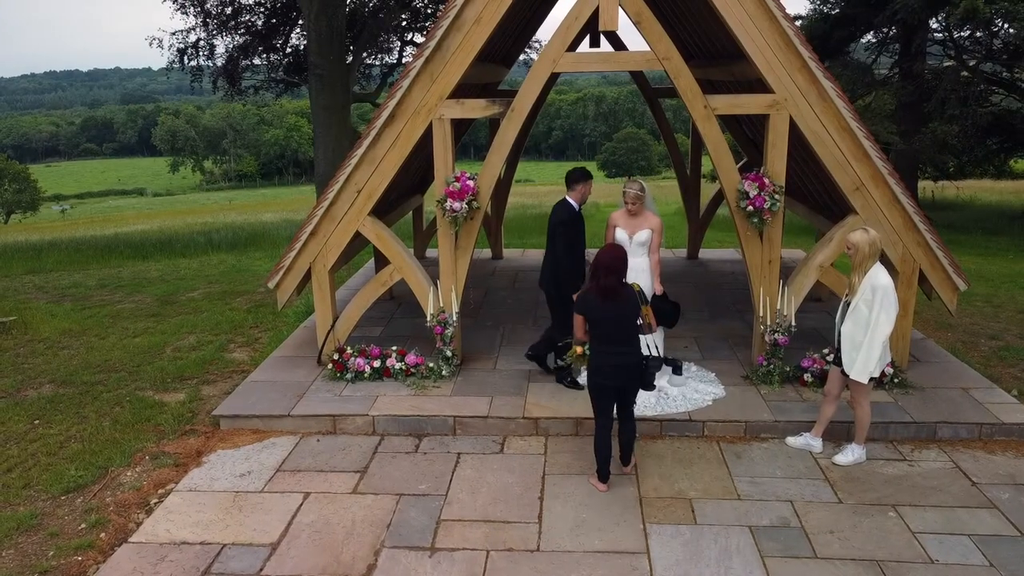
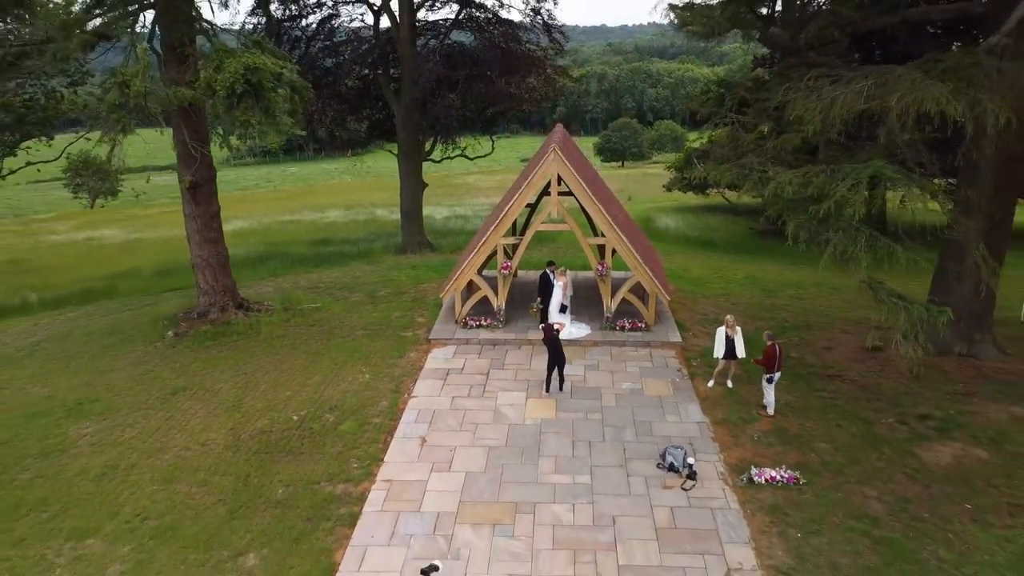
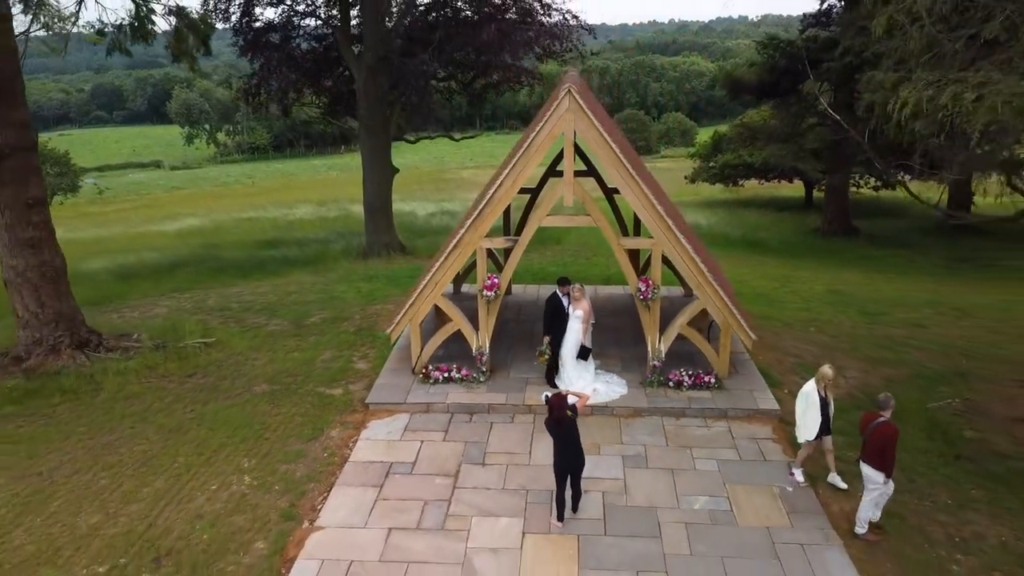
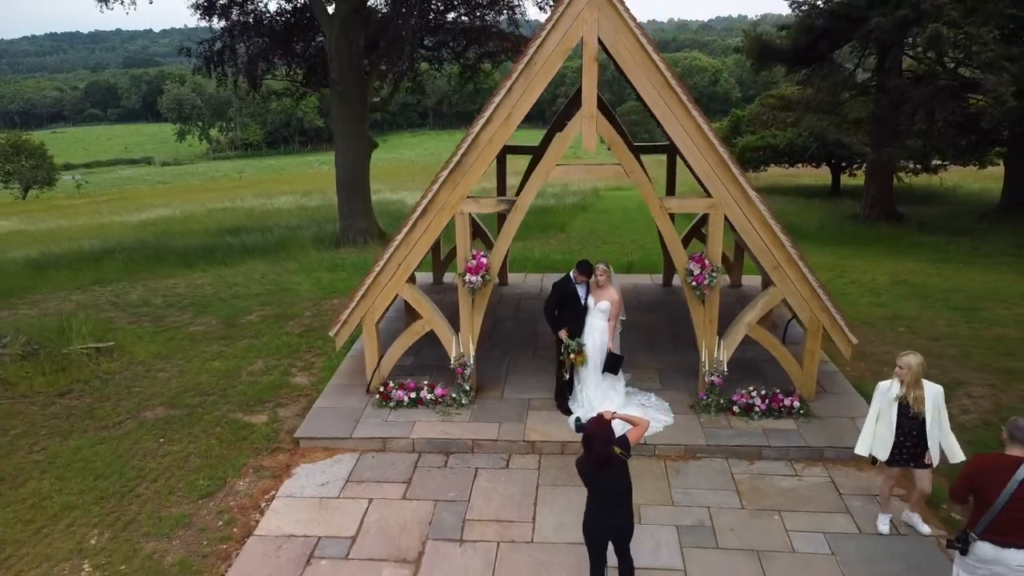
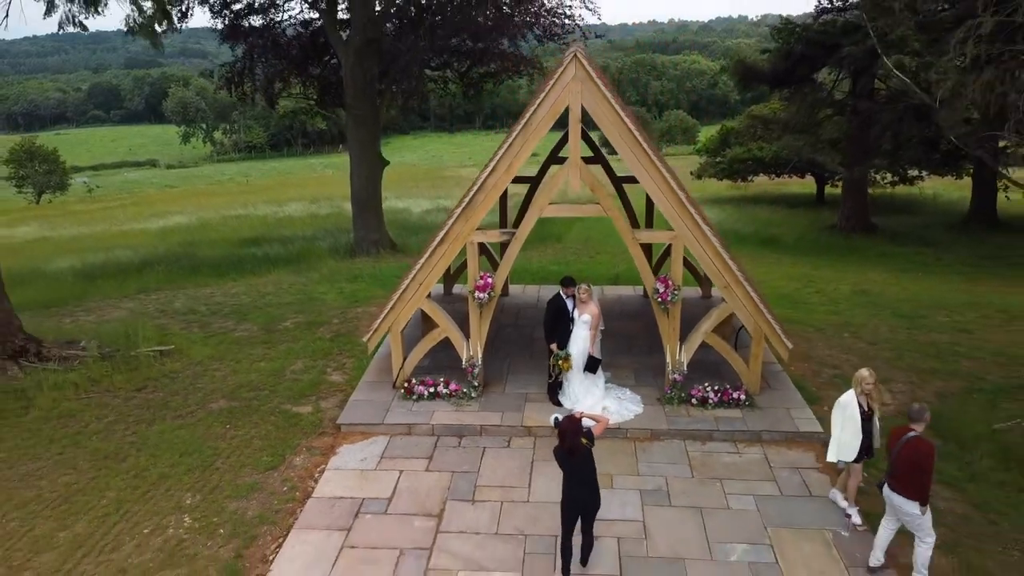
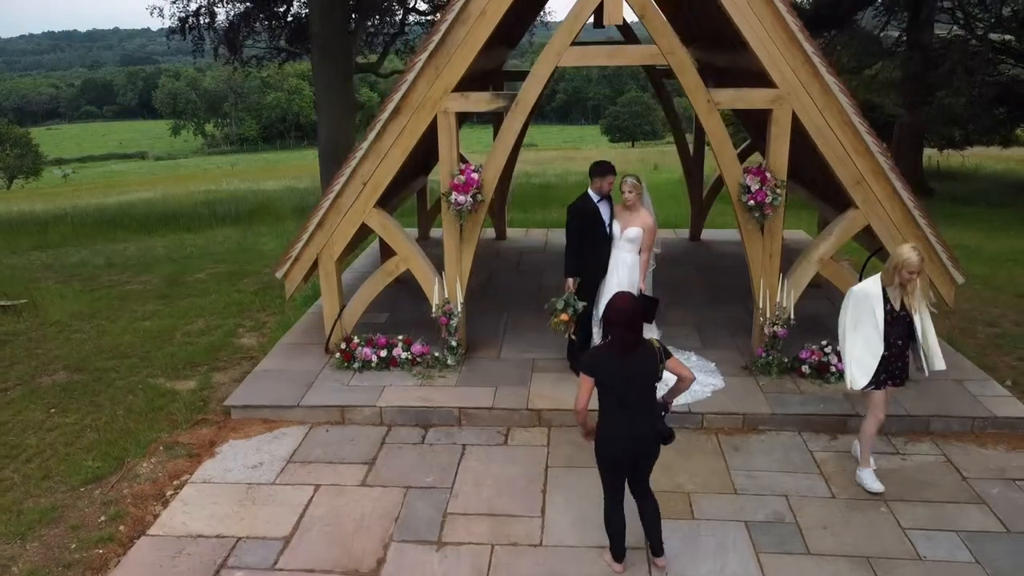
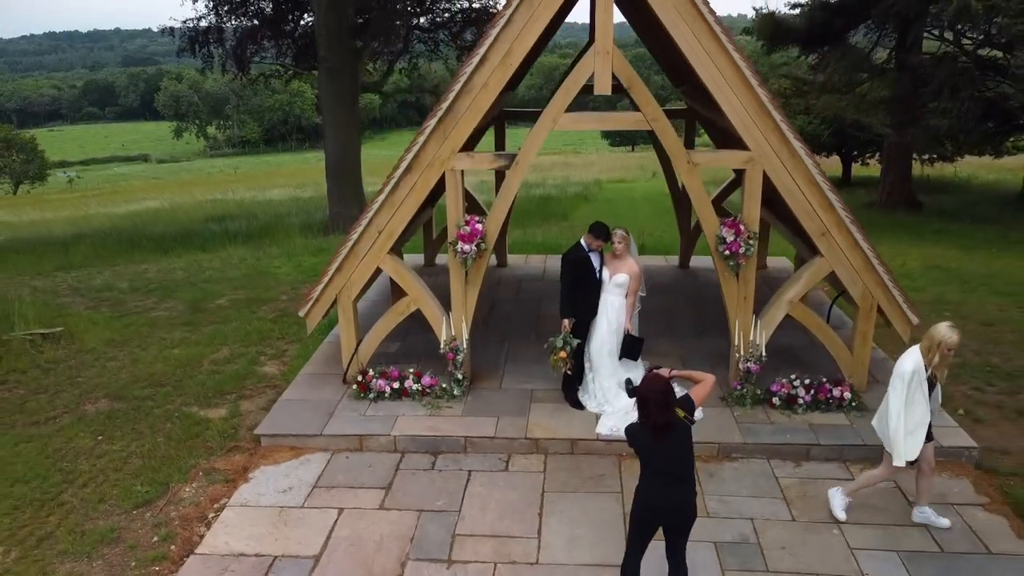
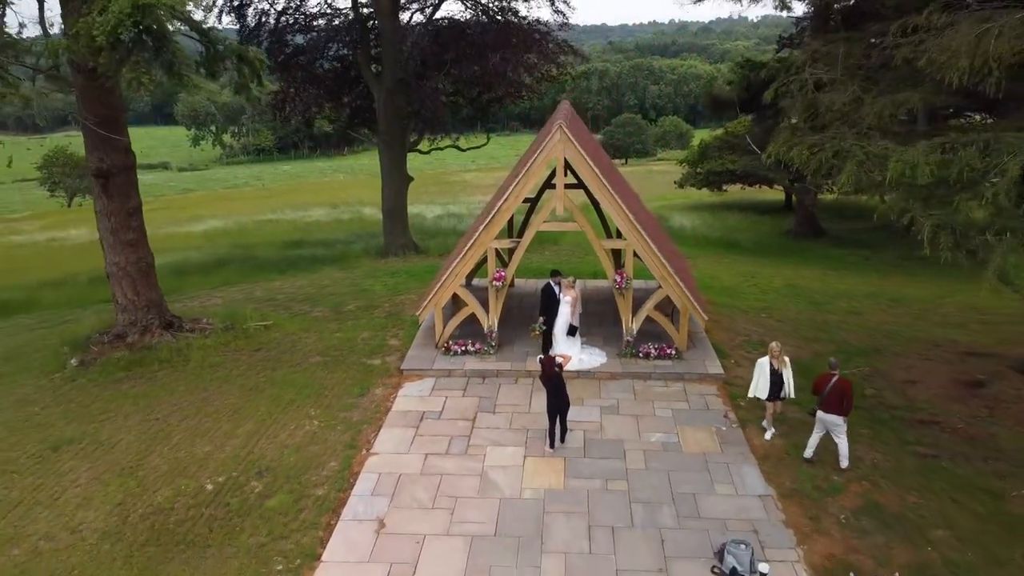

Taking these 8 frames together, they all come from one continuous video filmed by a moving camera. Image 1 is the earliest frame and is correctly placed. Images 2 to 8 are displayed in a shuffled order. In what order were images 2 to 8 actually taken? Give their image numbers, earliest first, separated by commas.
6, 7, 4, 5, 3, 8, 2
